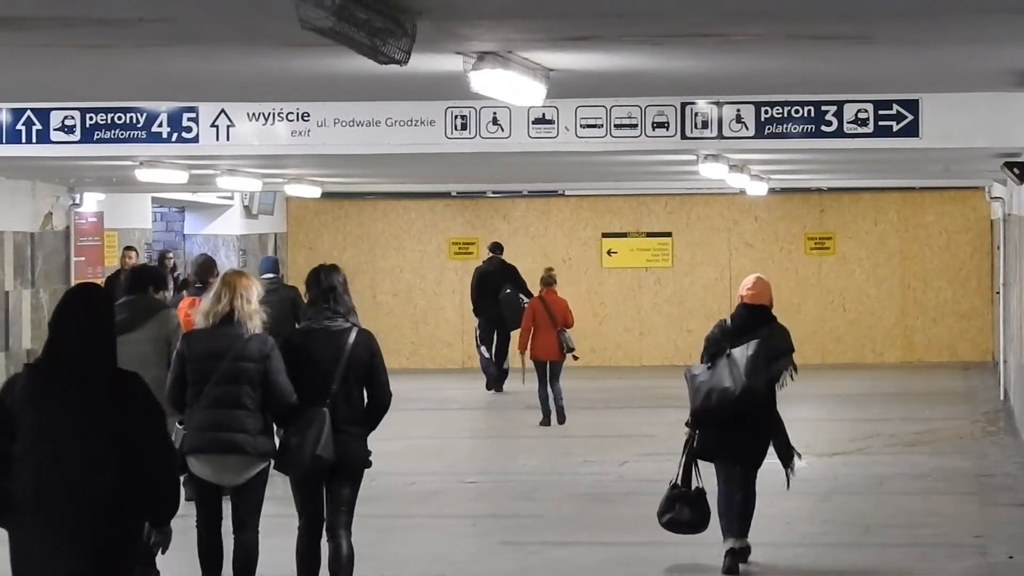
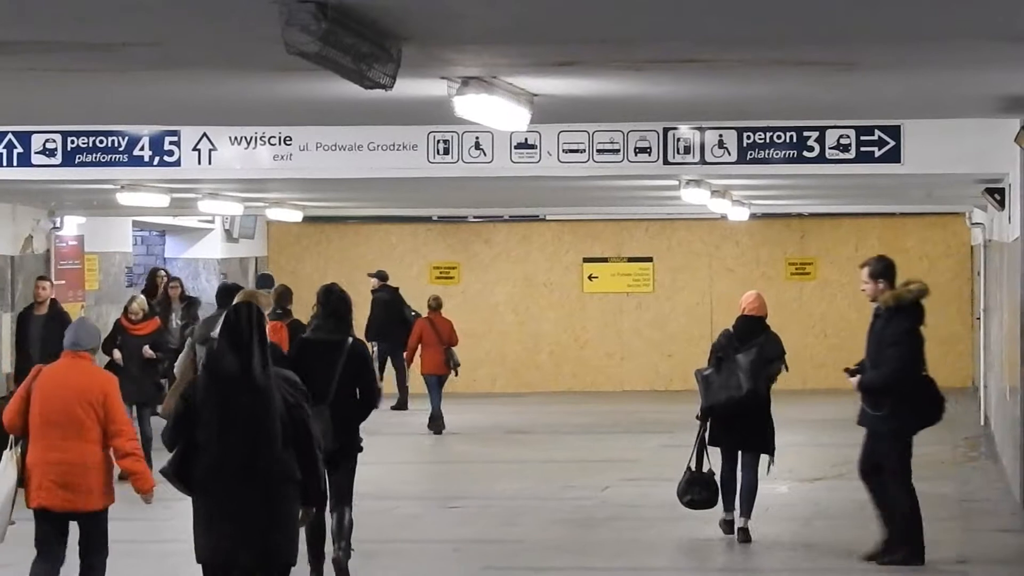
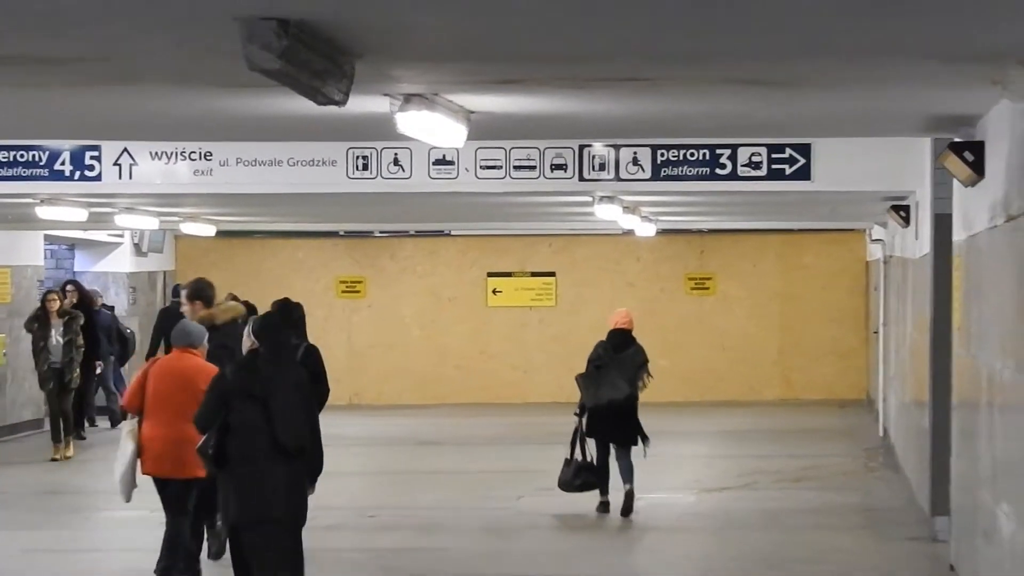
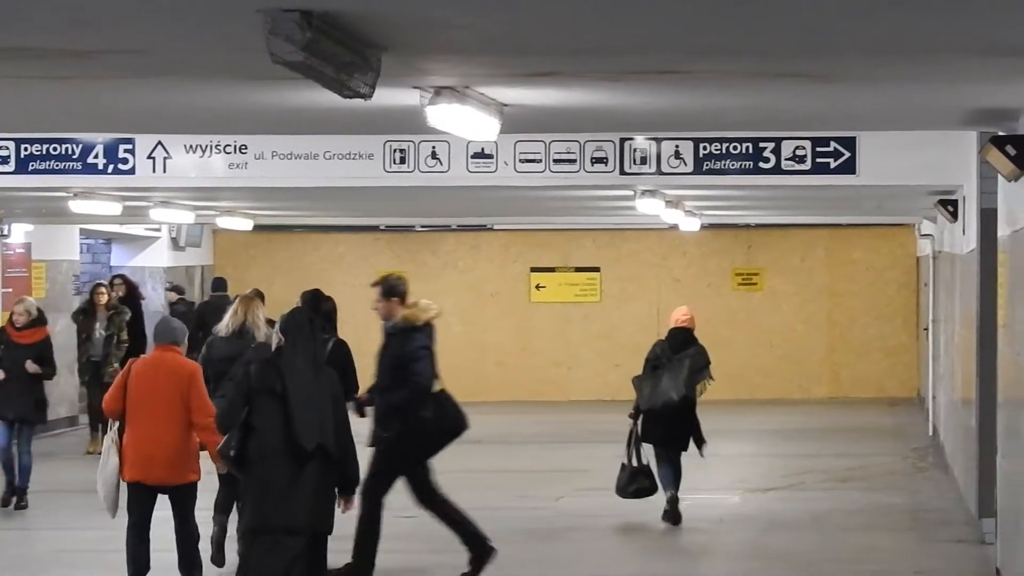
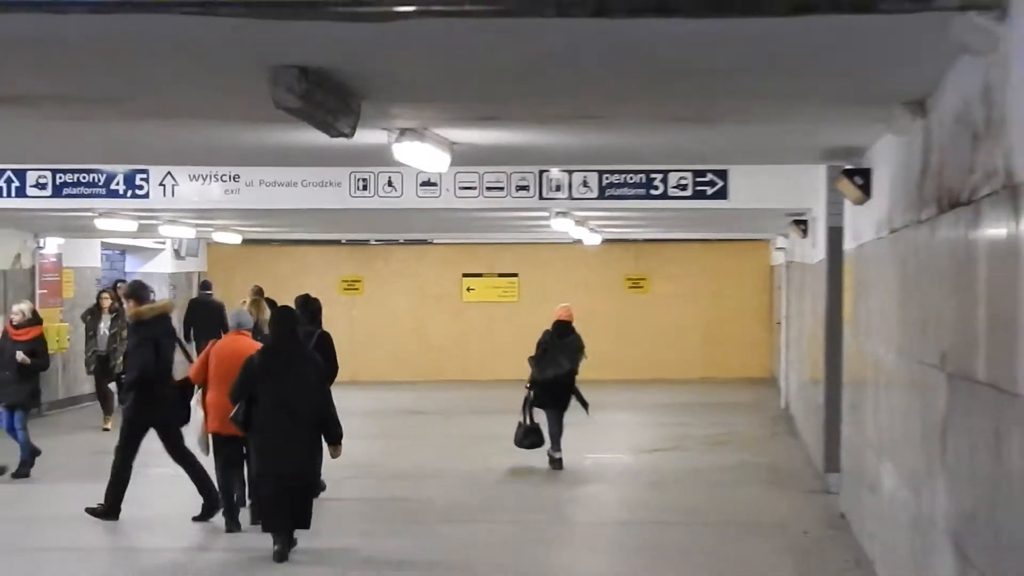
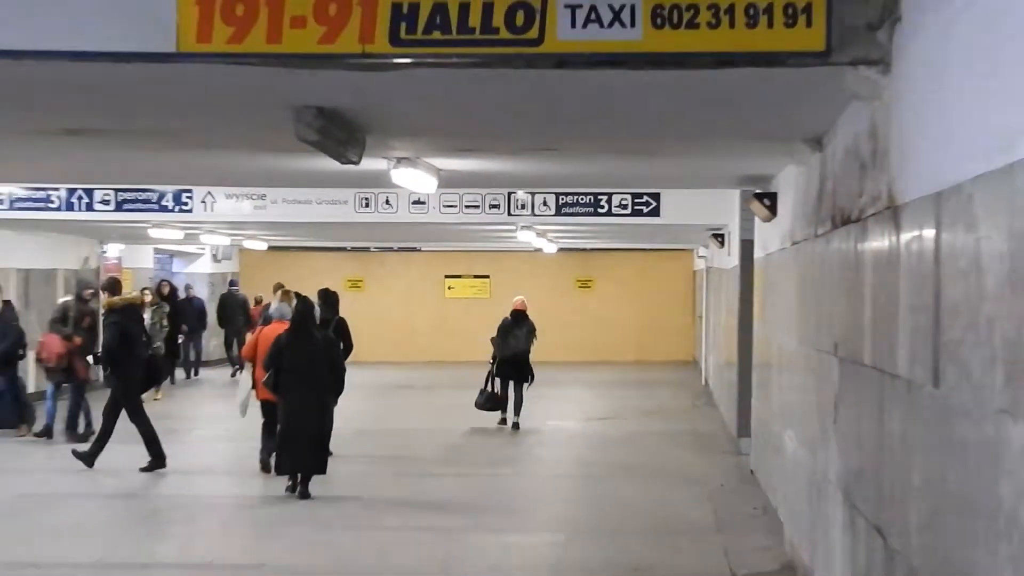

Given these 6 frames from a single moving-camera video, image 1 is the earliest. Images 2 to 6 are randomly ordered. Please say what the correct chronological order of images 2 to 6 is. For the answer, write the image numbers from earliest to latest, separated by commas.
2, 4, 3, 5, 6
